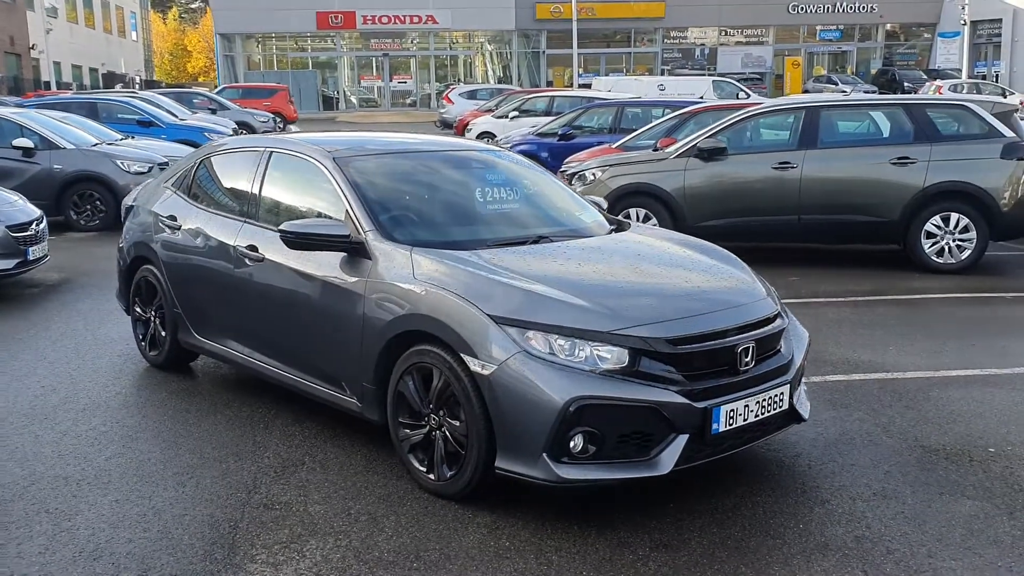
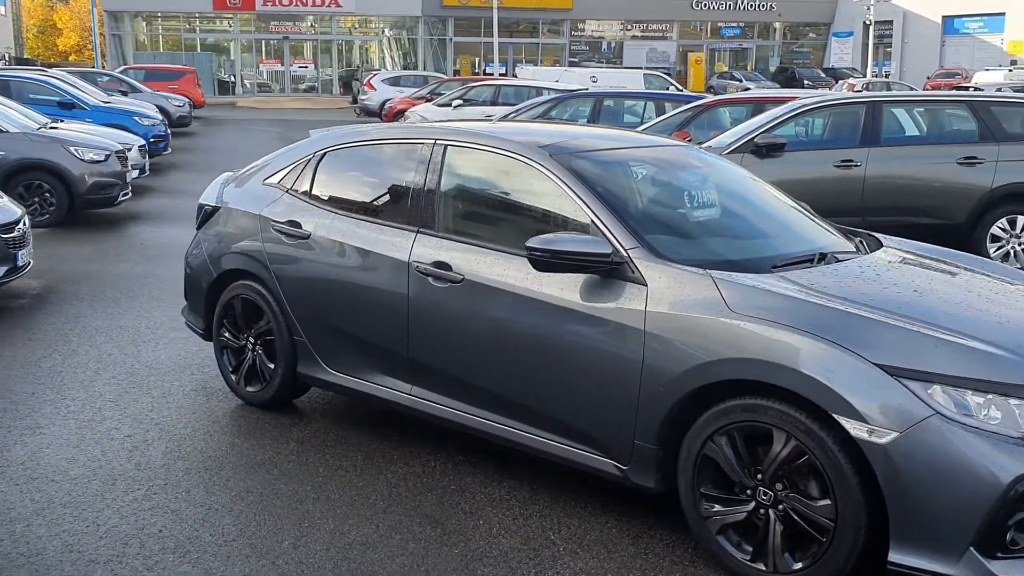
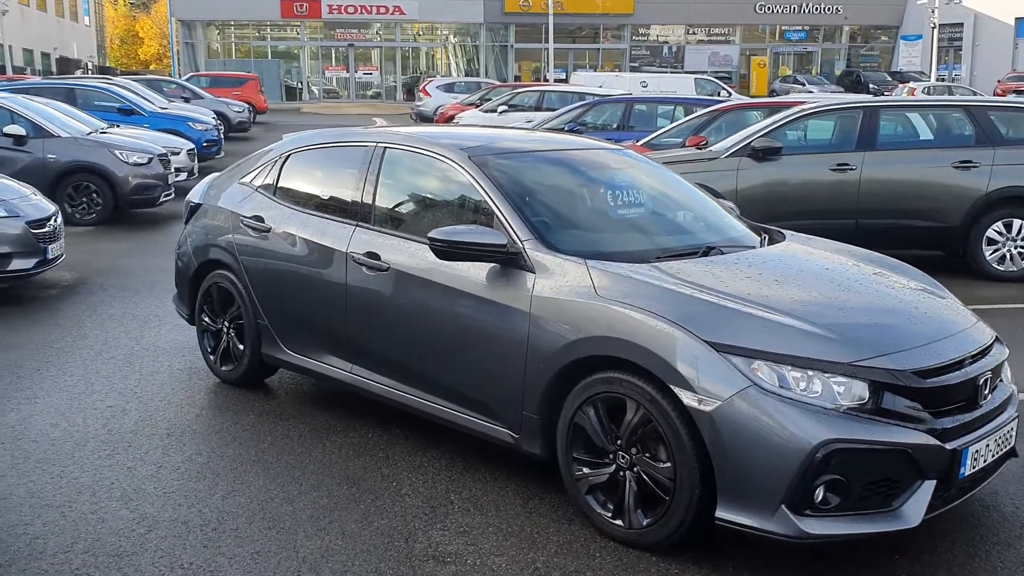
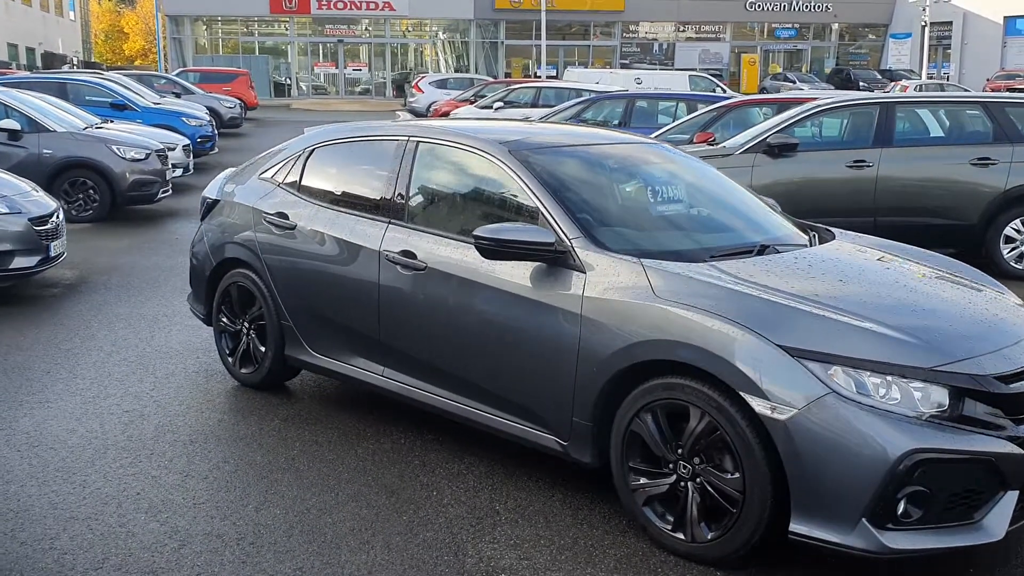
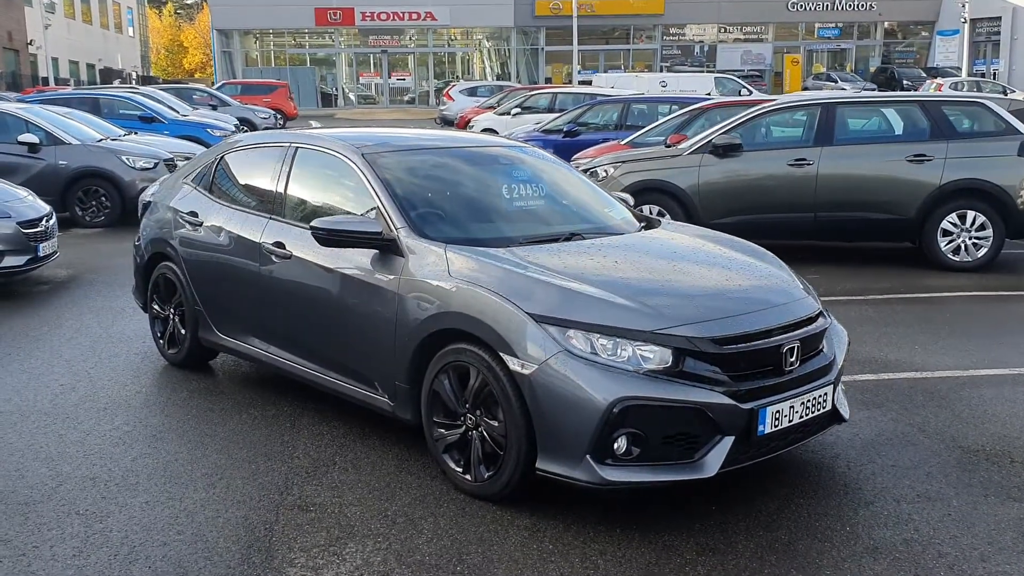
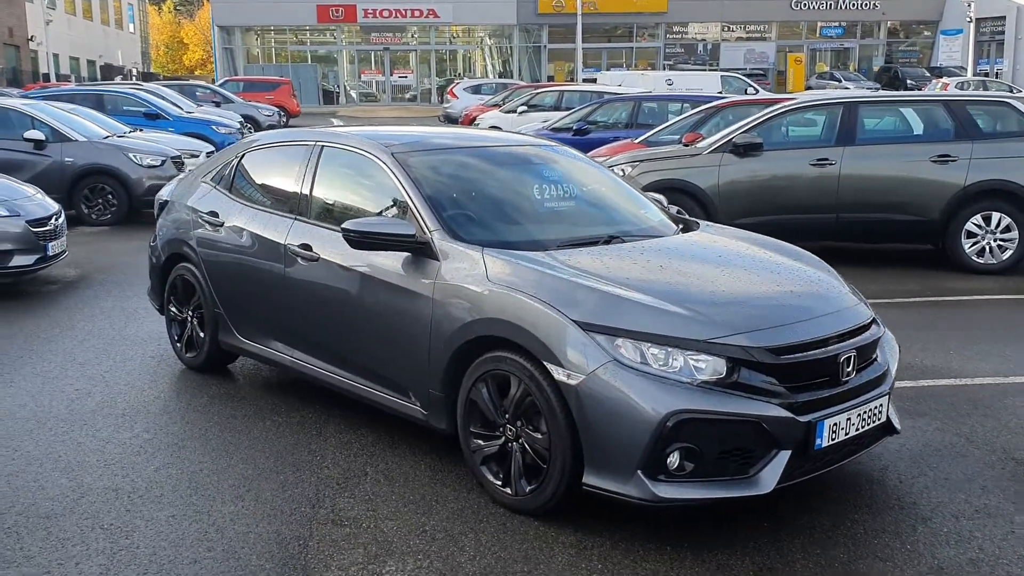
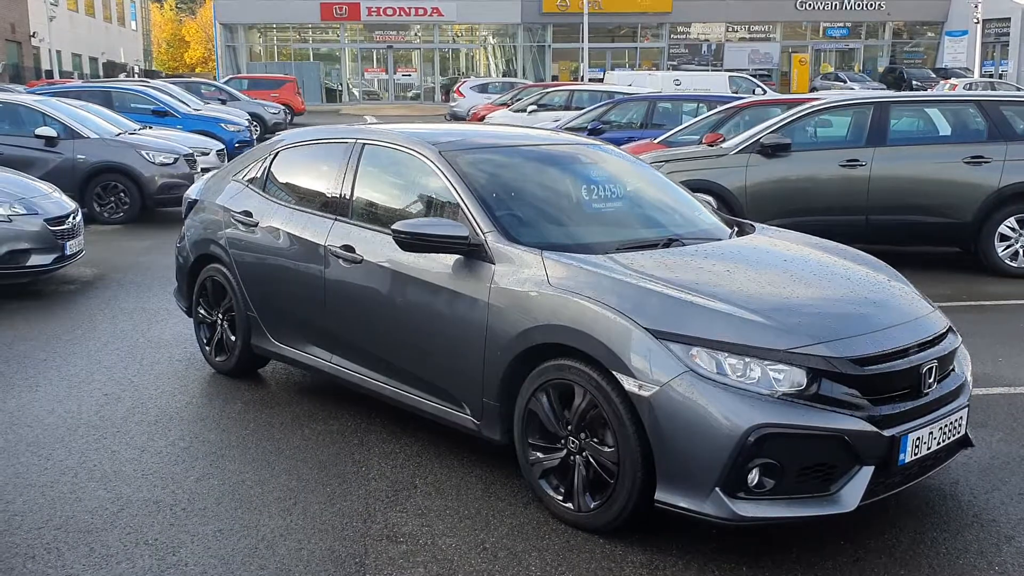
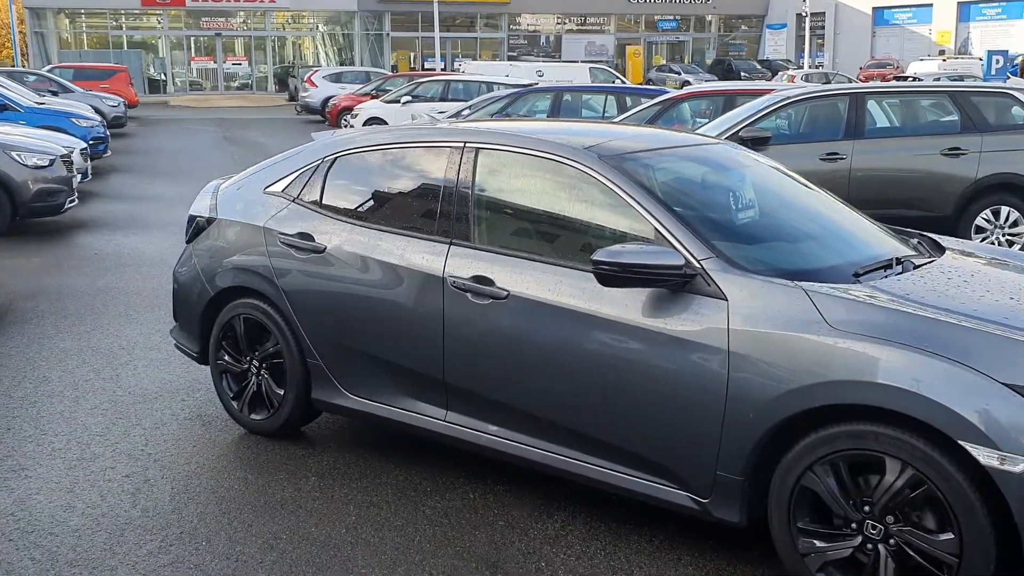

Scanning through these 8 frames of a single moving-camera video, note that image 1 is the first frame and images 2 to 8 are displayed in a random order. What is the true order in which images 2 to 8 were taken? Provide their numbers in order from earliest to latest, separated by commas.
5, 6, 7, 3, 4, 2, 8
